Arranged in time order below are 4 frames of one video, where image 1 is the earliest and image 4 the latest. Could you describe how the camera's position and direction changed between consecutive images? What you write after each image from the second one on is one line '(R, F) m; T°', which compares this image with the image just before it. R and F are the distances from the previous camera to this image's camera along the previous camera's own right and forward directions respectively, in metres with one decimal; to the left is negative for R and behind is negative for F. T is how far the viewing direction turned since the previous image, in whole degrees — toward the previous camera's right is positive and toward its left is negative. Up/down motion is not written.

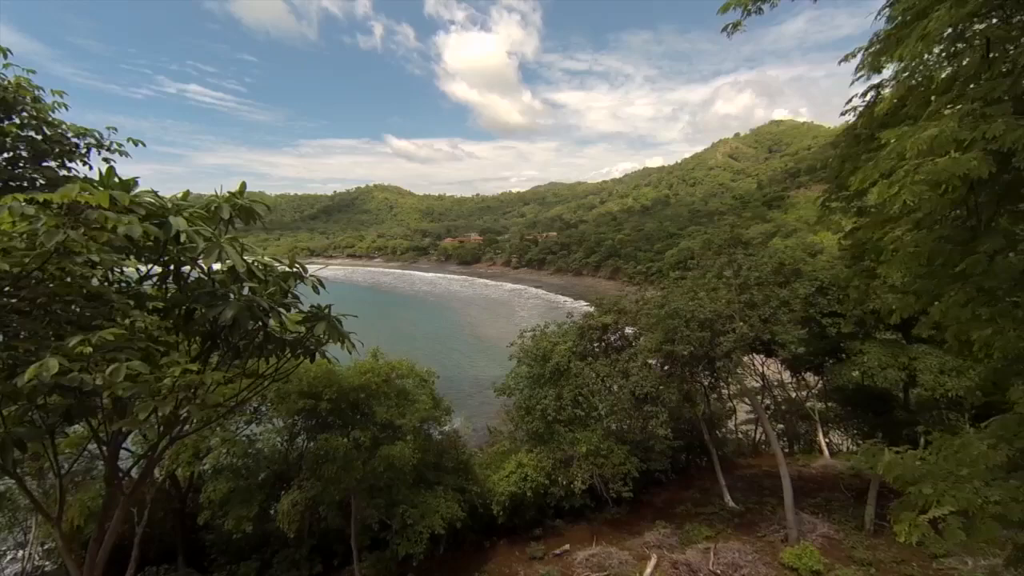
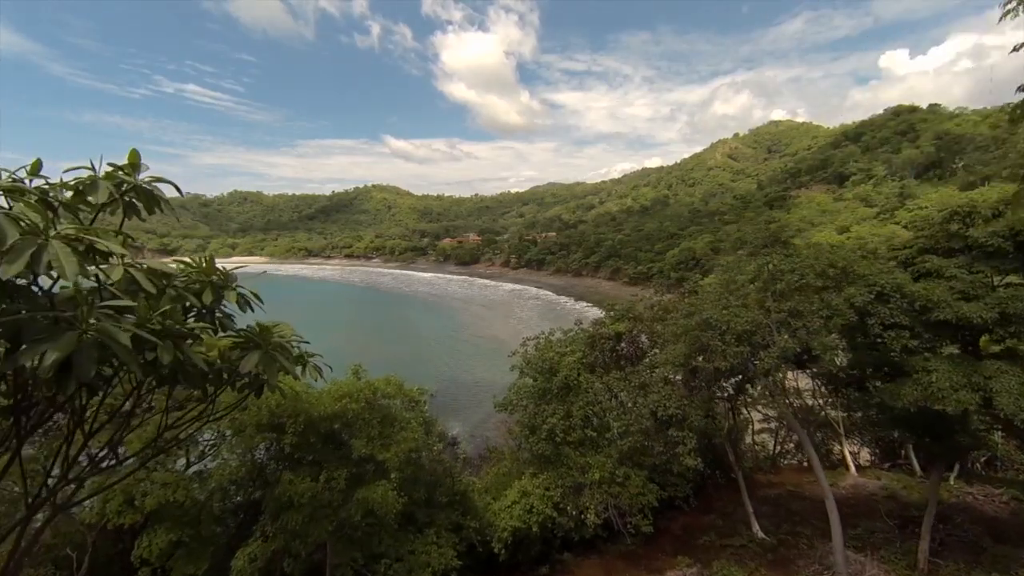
(-0.1, +1.4) m; 0°
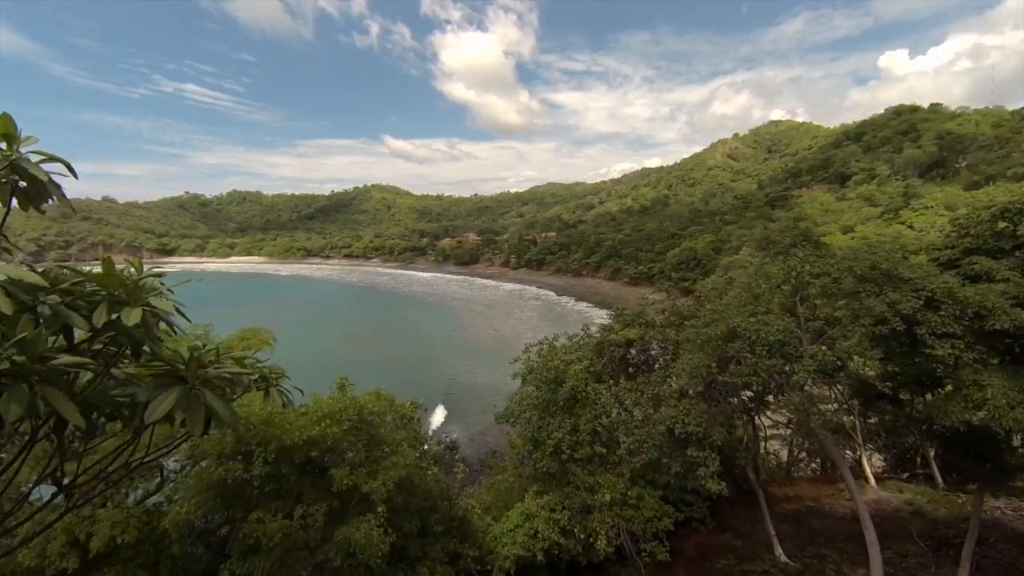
(-0.1, +0.9) m; 0°
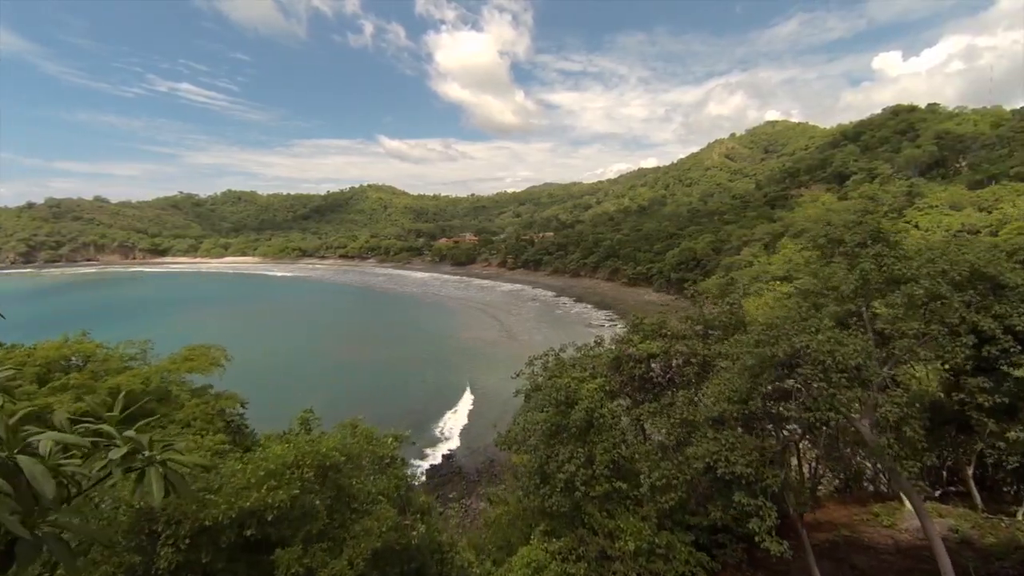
(-0.1, +1.6) m; 0°
